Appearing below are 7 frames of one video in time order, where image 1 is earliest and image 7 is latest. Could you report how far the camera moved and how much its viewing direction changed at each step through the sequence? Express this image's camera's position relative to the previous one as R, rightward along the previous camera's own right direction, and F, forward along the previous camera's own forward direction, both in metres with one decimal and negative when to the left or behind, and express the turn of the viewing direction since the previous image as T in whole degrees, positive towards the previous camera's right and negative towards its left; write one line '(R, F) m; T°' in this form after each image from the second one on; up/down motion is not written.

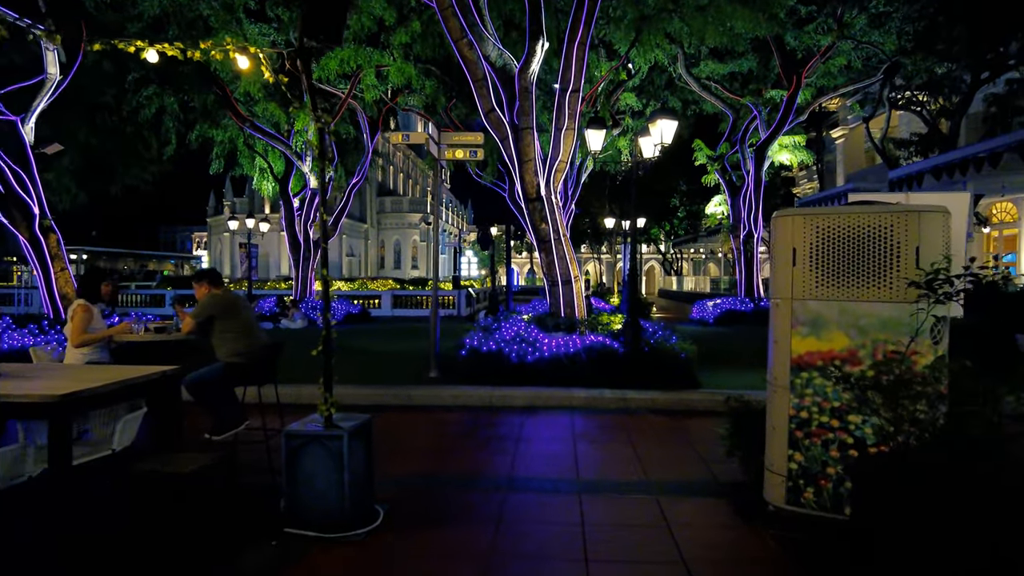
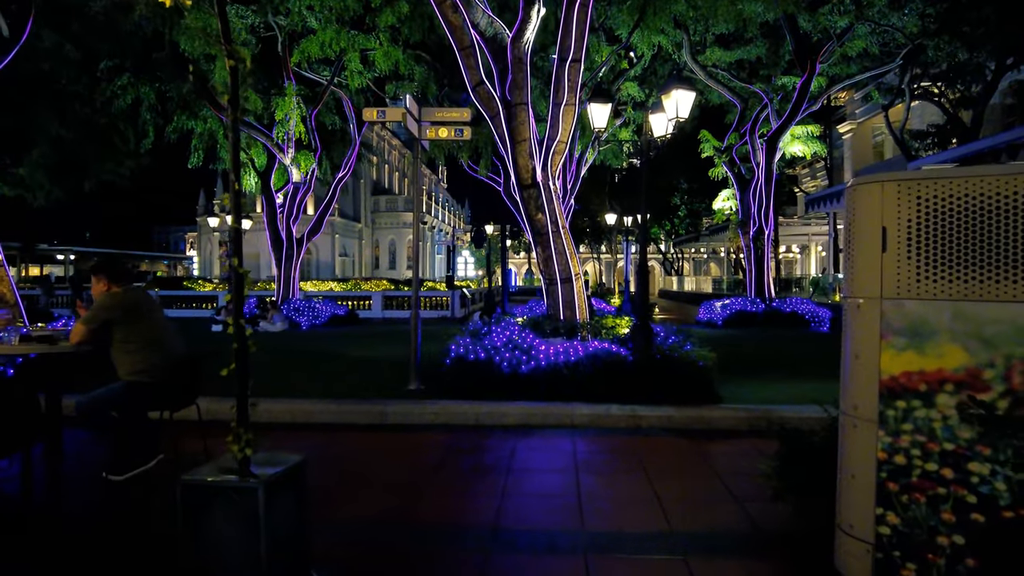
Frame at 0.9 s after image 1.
(+0.1, +1.4) m; 0°
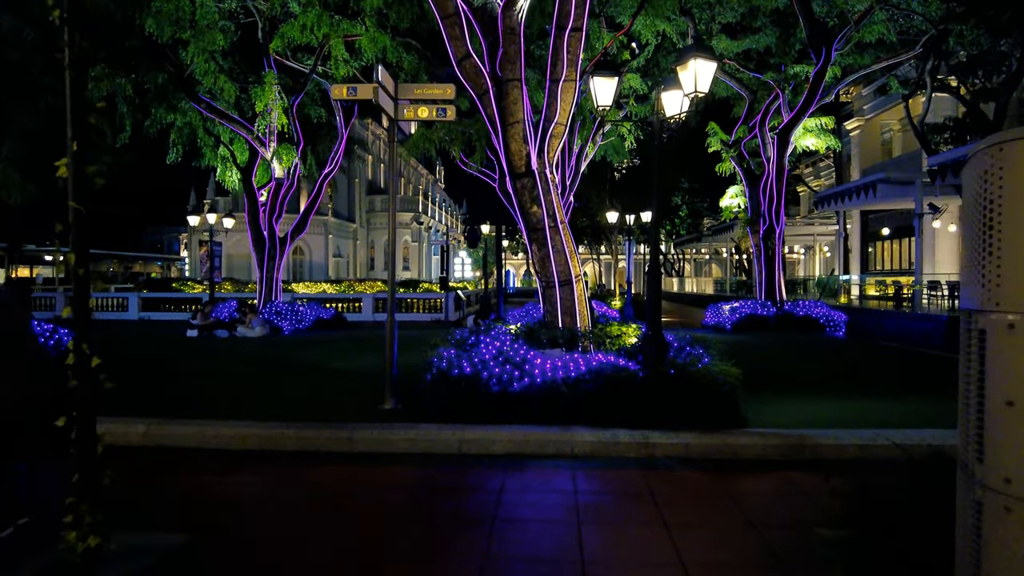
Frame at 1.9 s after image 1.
(+0.1, +1.3) m; 0°
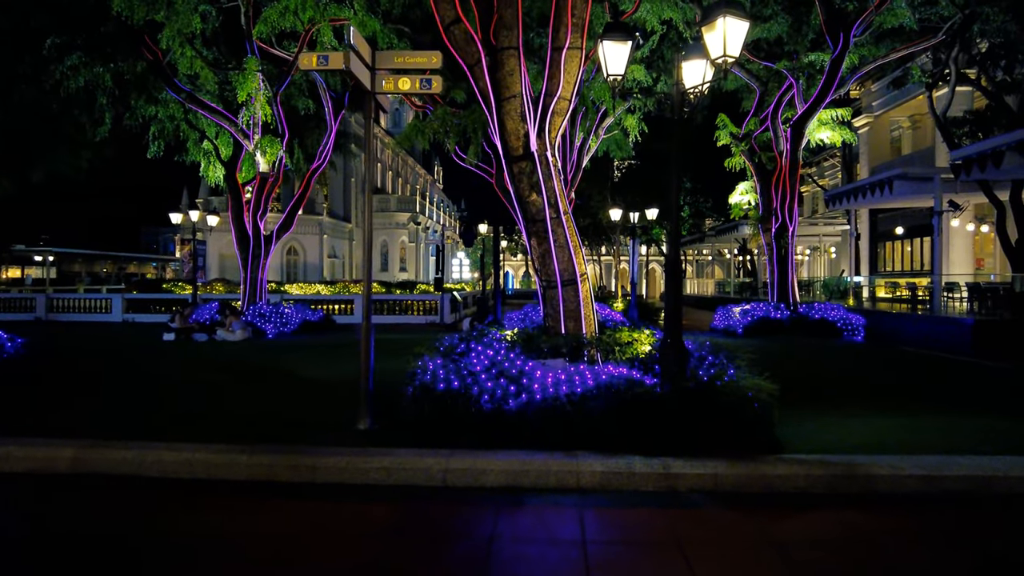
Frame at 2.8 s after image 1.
(0.0, +1.1) m; 0°
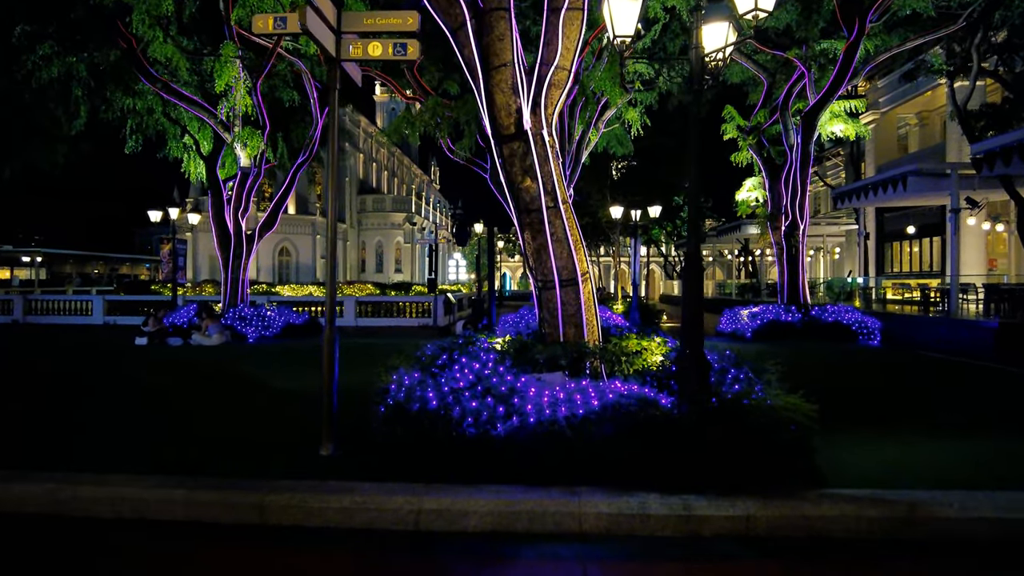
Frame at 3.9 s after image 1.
(+0.1, +1.1) m; 0°
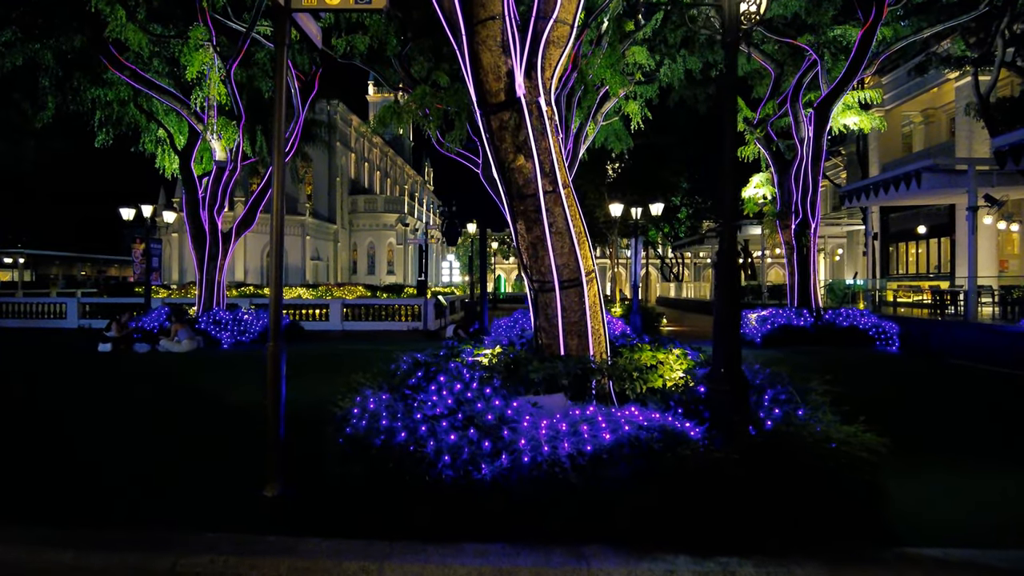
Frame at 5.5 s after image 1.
(0.0, +1.2) m; 0°
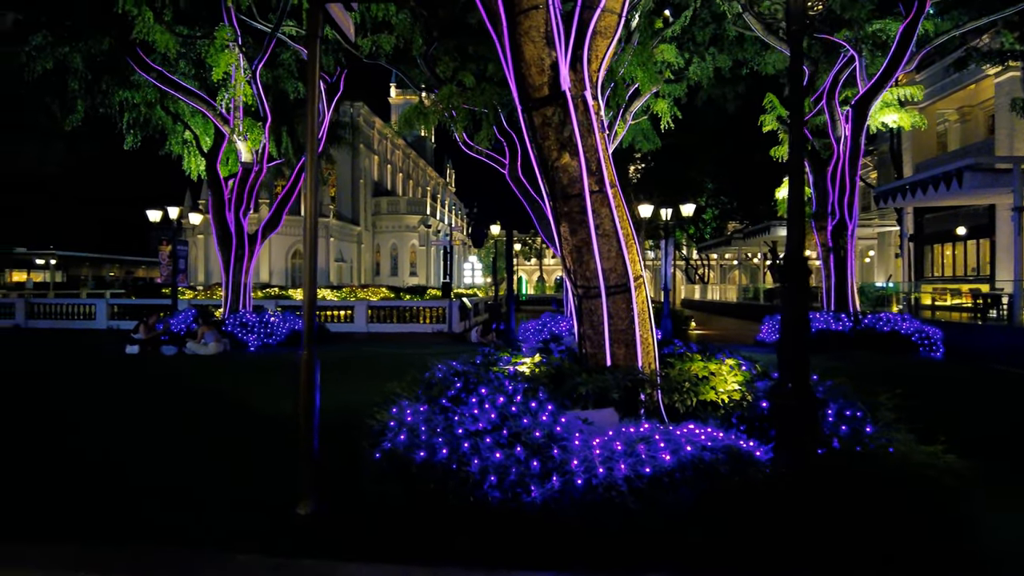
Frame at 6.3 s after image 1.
(-0.2, +0.3) m; -2°
